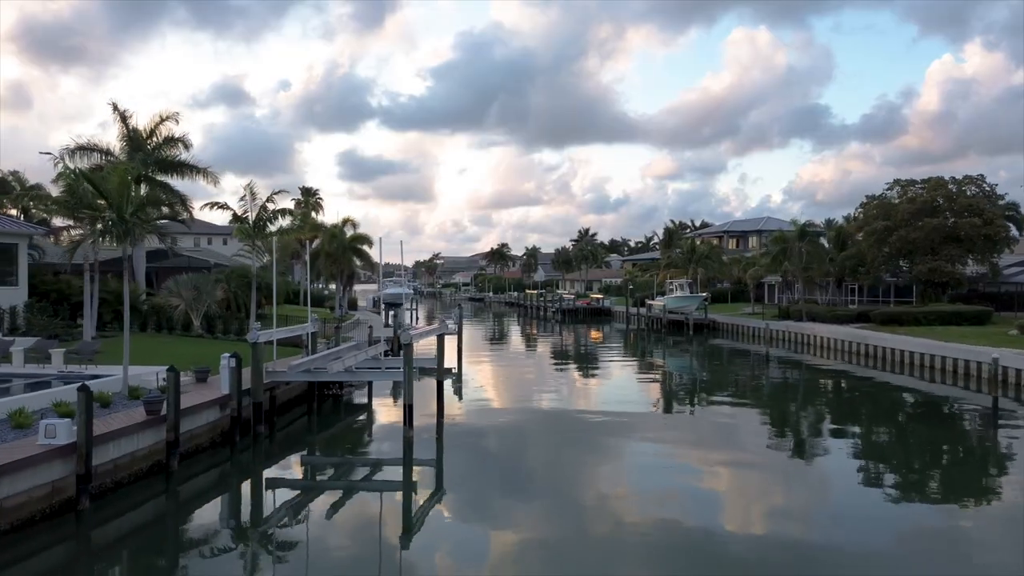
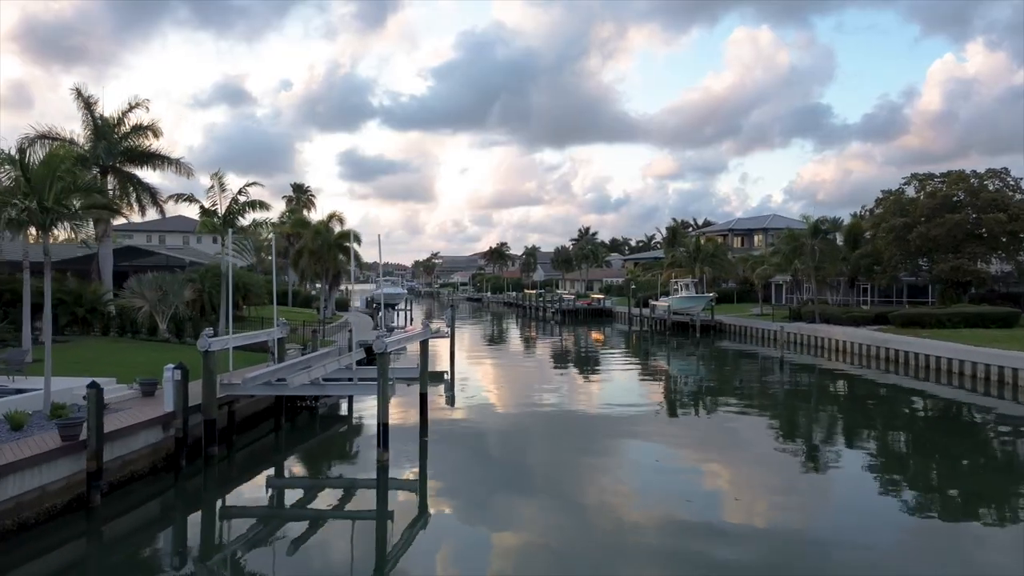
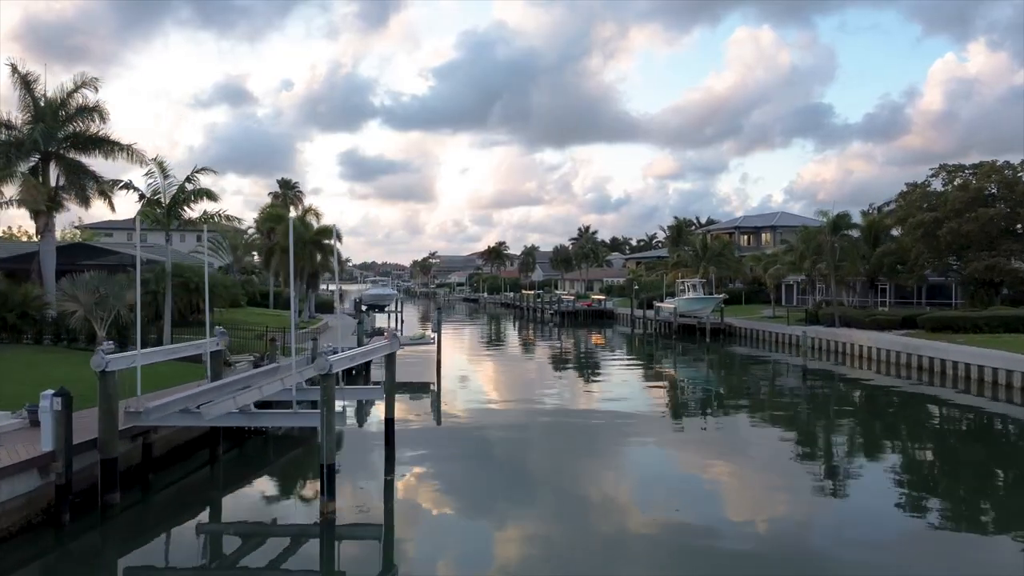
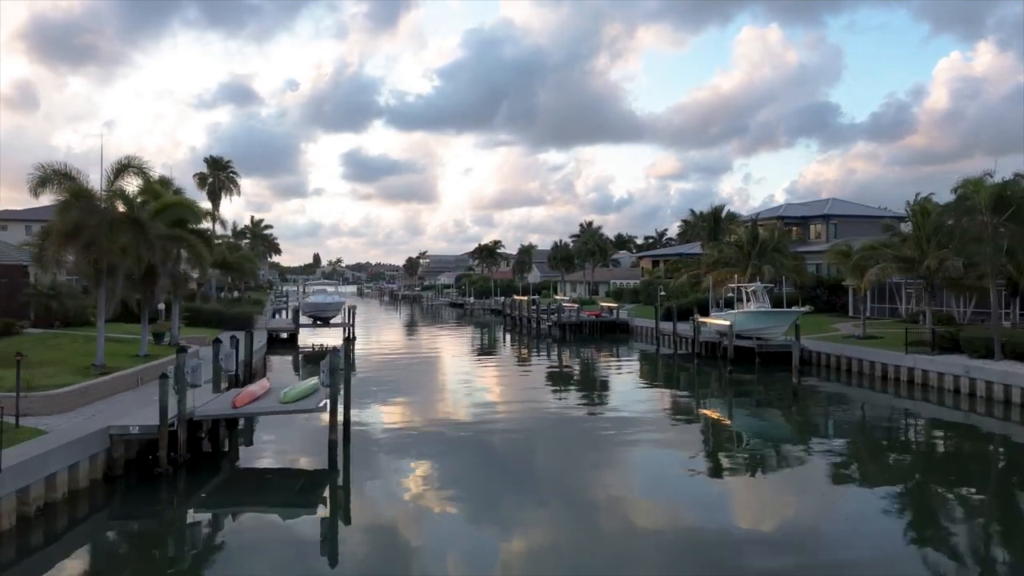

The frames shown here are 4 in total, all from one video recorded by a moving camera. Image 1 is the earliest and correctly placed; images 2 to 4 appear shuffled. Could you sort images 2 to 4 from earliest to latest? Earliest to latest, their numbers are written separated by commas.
2, 3, 4
